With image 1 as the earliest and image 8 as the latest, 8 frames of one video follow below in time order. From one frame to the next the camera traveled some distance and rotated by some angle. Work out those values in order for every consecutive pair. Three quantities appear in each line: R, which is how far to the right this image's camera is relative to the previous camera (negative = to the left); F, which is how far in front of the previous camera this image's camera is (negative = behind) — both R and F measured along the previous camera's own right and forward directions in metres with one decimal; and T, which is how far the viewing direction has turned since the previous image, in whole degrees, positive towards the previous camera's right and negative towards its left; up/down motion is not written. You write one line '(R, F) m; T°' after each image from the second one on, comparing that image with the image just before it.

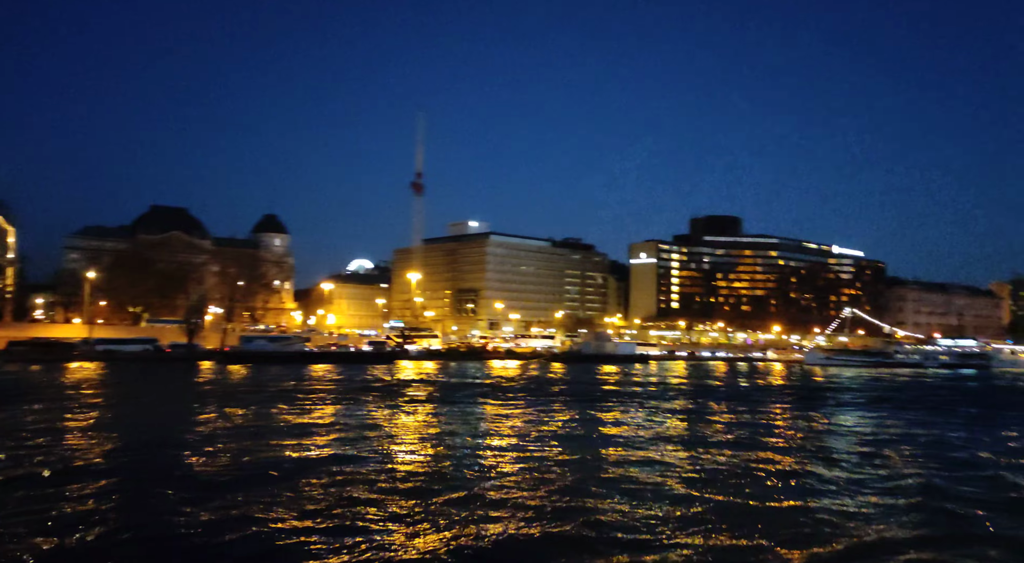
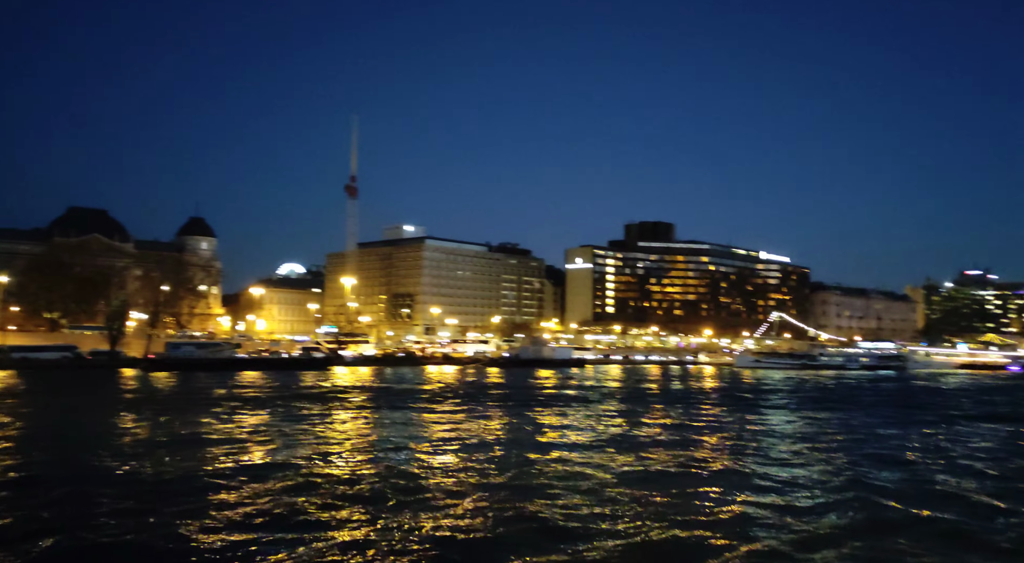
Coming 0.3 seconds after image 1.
(-1.8, -0.1) m; +5°
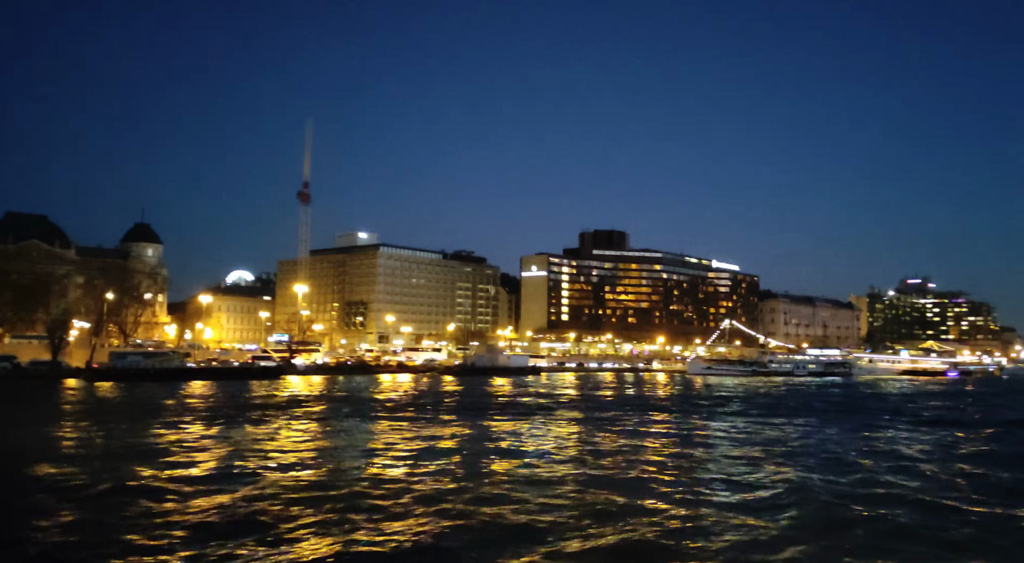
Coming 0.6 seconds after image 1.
(-1.2, +0.1) m; +3°
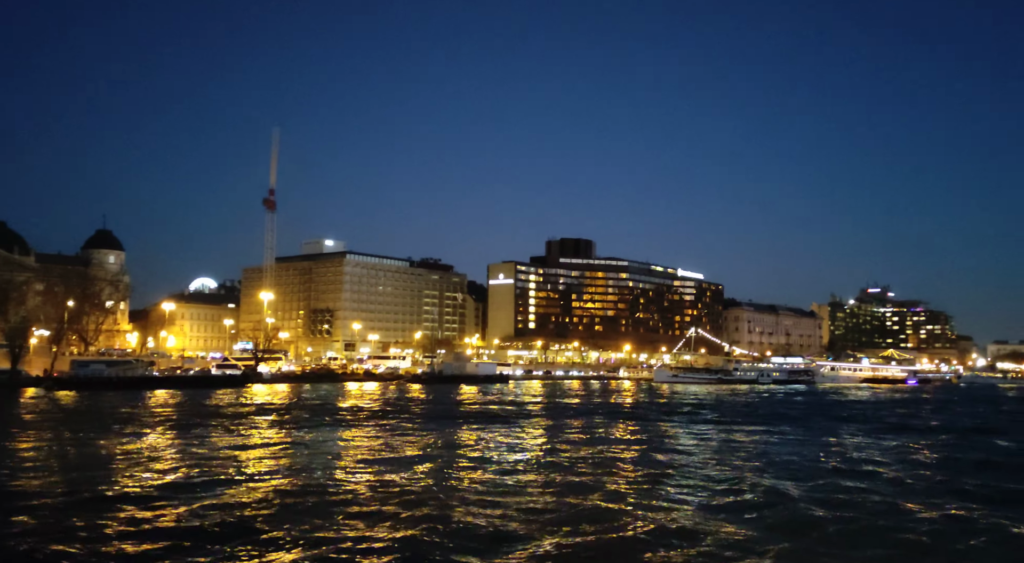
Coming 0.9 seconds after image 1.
(-0.3, -0.3) m; +2°
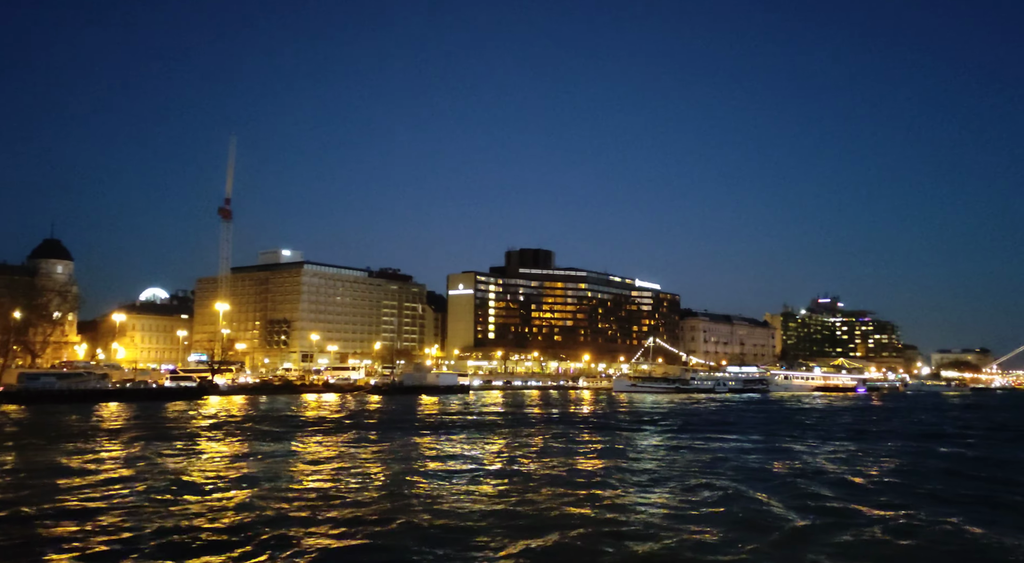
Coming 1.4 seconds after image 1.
(-1.0, +0.1) m; +3°
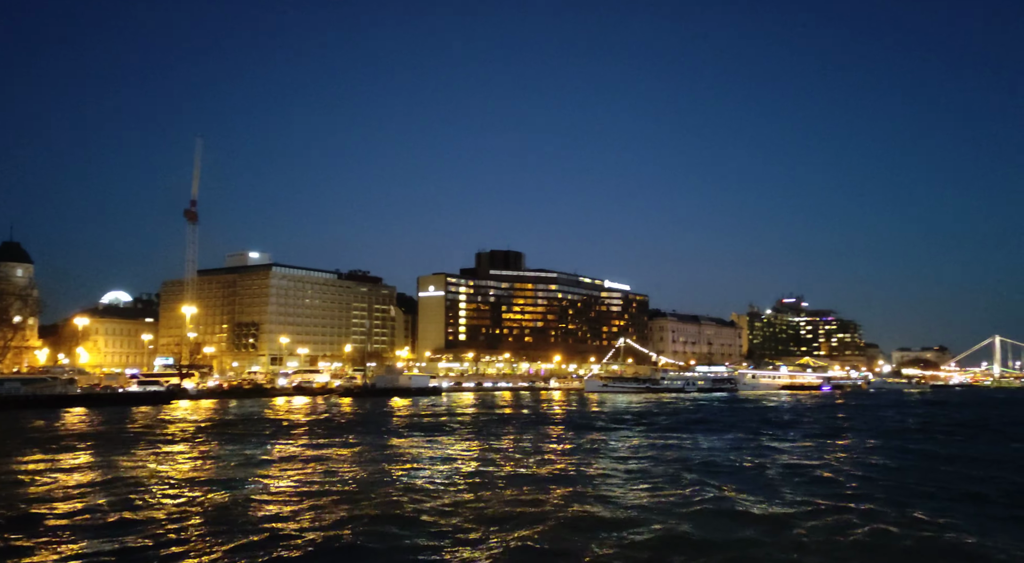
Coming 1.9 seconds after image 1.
(-0.8, +0.2) m; +2°
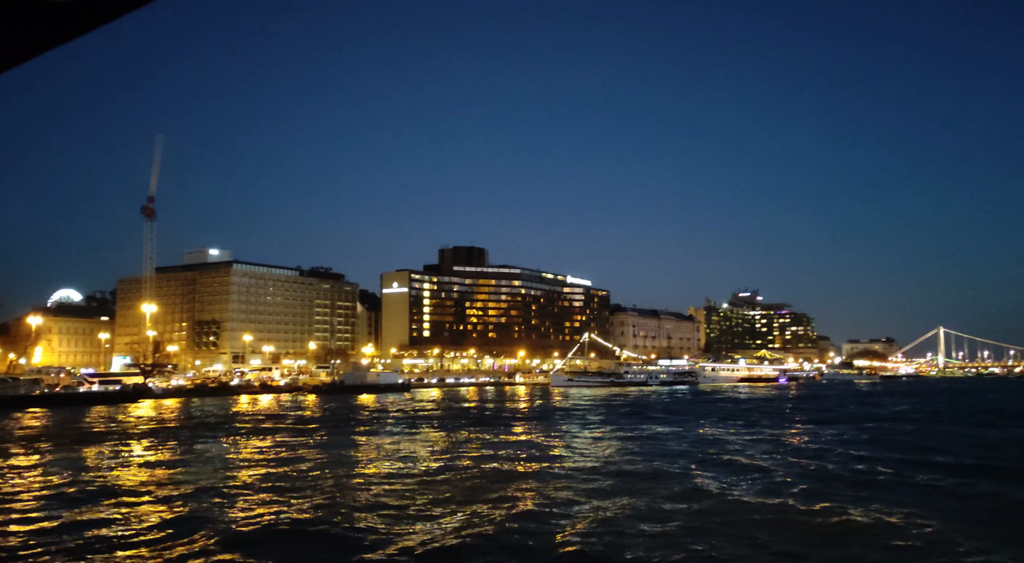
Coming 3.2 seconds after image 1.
(-1.4, -0.3) m; +3°
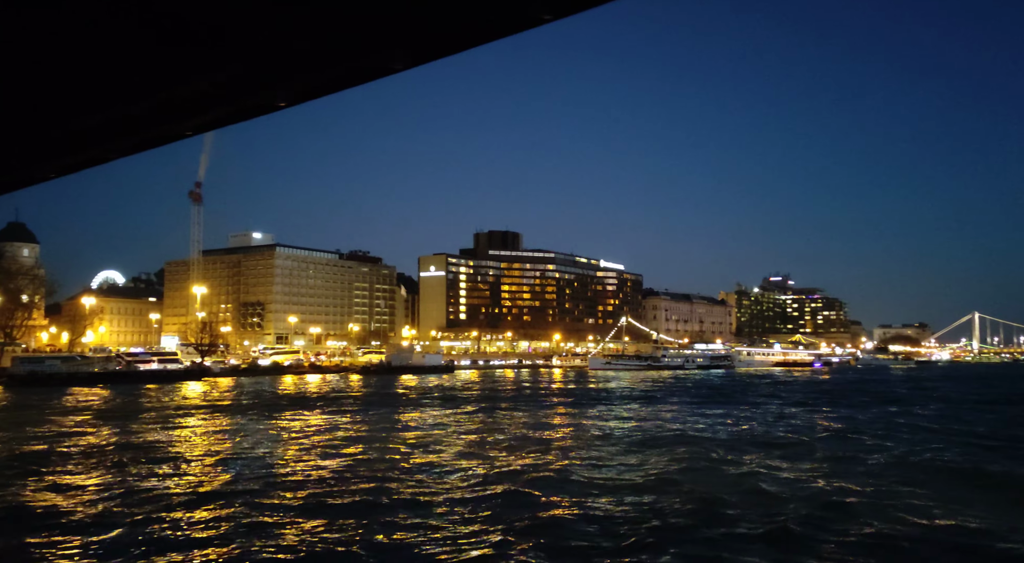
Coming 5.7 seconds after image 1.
(-1.0, -3.0) m; -2°
